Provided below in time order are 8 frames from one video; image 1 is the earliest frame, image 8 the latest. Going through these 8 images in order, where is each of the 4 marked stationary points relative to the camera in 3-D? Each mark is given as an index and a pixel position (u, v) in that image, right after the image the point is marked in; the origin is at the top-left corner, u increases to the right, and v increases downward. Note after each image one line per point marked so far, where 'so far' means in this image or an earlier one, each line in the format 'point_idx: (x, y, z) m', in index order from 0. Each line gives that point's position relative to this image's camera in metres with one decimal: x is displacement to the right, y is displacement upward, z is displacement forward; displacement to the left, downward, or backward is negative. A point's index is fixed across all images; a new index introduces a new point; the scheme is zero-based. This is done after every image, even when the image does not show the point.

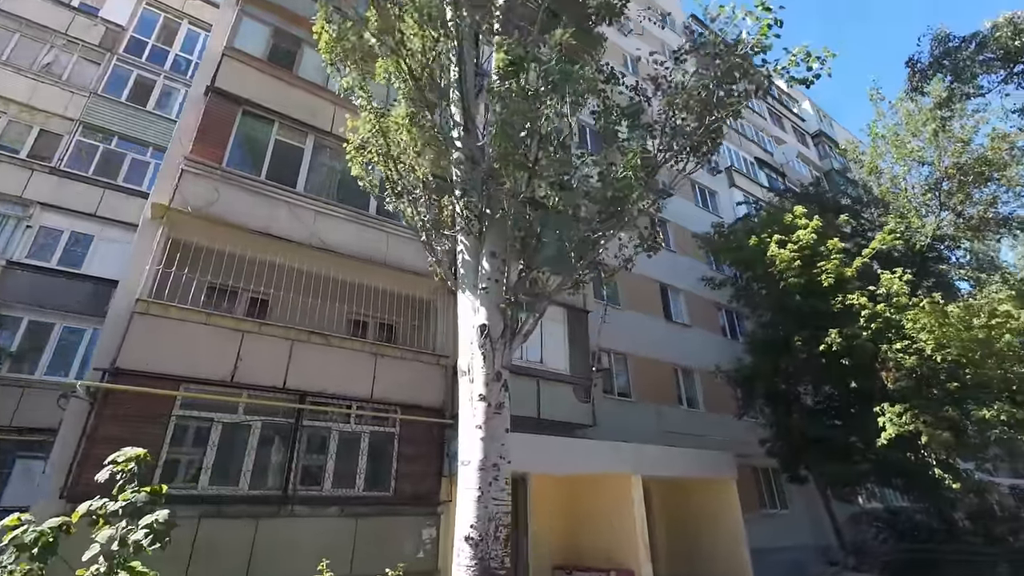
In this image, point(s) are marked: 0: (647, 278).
0: (+3.9, +0.3, +14.4) m
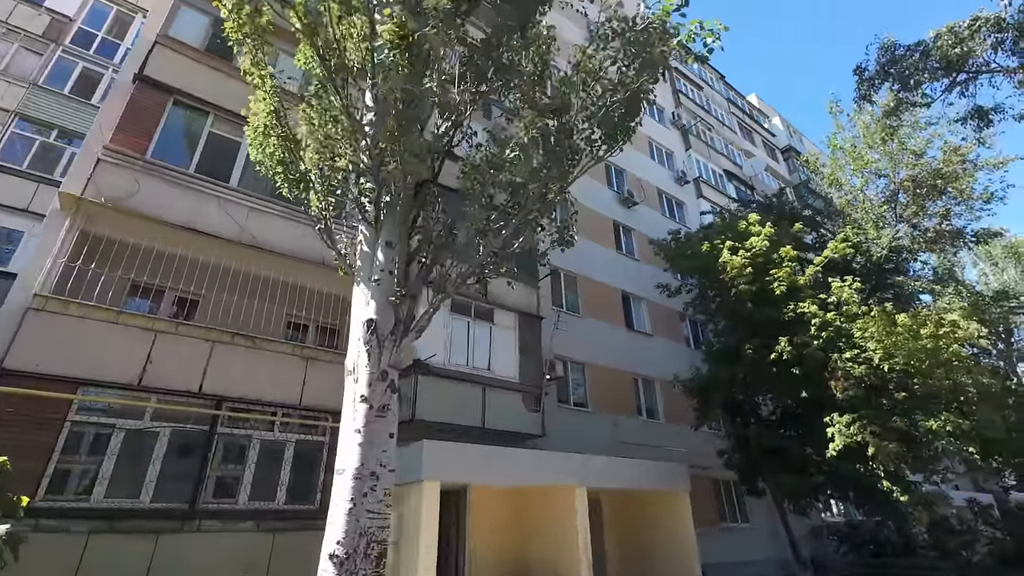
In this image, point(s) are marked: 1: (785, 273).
0: (+2.7, +0.1, +14.2) m
1: (+5.2, +0.3, +9.6) m
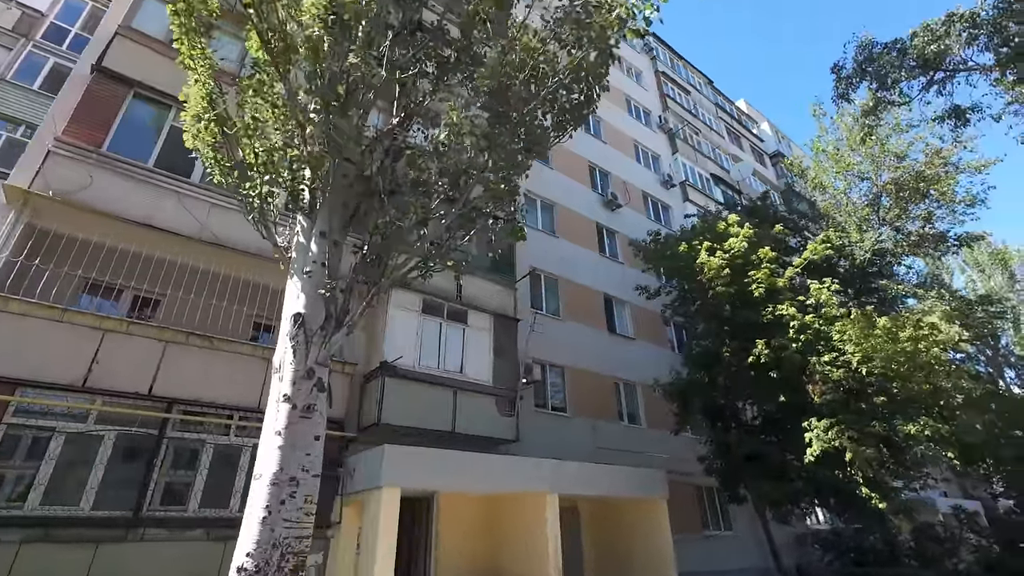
0: (+2.2, 0.0, +14.0) m
1: (+4.7, +0.2, +9.4) m
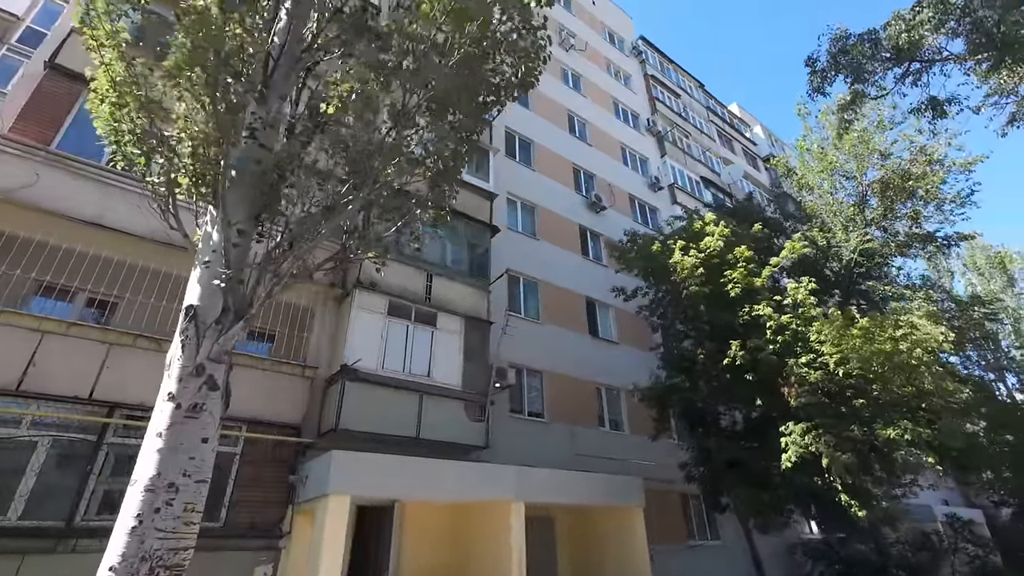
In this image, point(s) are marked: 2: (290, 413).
0: (+1.6, -0.1, +13.7) m
1: (+4.1, +0.2, +9.1) m
2: (-3.5, -2.0, +7.9) m
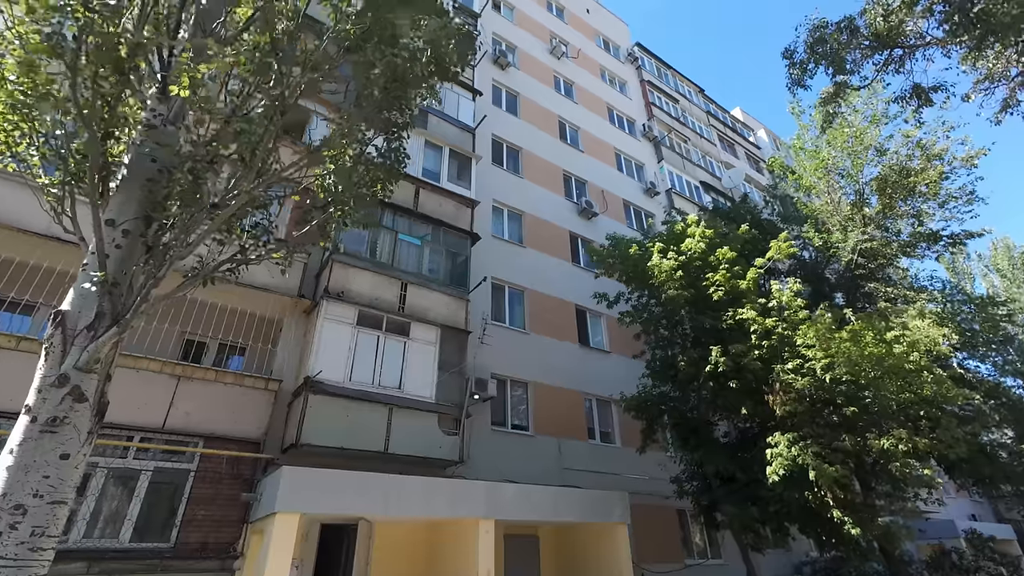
0: (+1.3, -0.3, +13.4) m
1: (+3.6, +0.2, +8.7) m
2: (-4.0, -2.1, +7.7) m
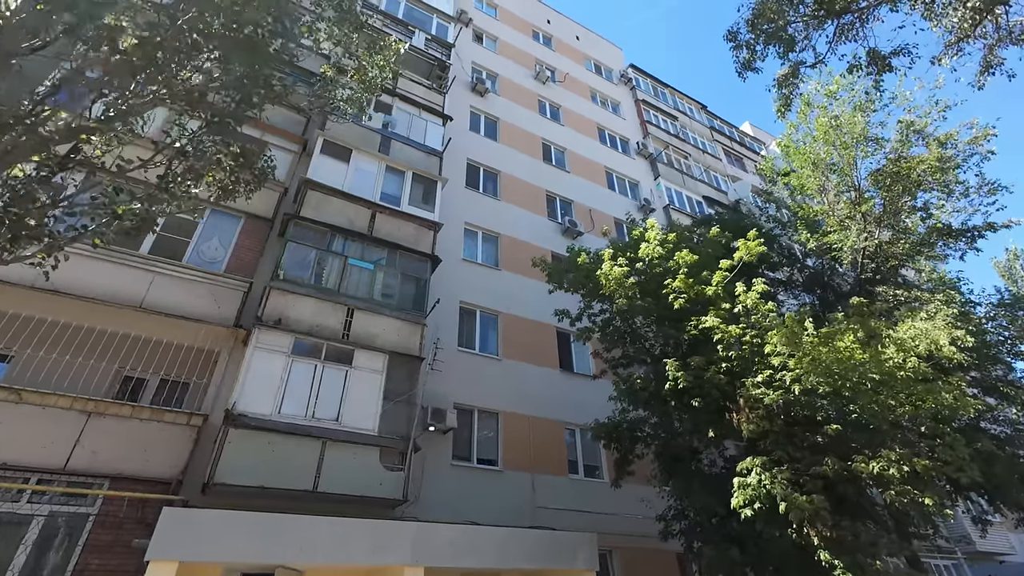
0: (+0.7, -0.9, +12.6) m
1: (+2.6, +0.1, +7.8) m
2: (-5.0, -2.6, +7.2) m
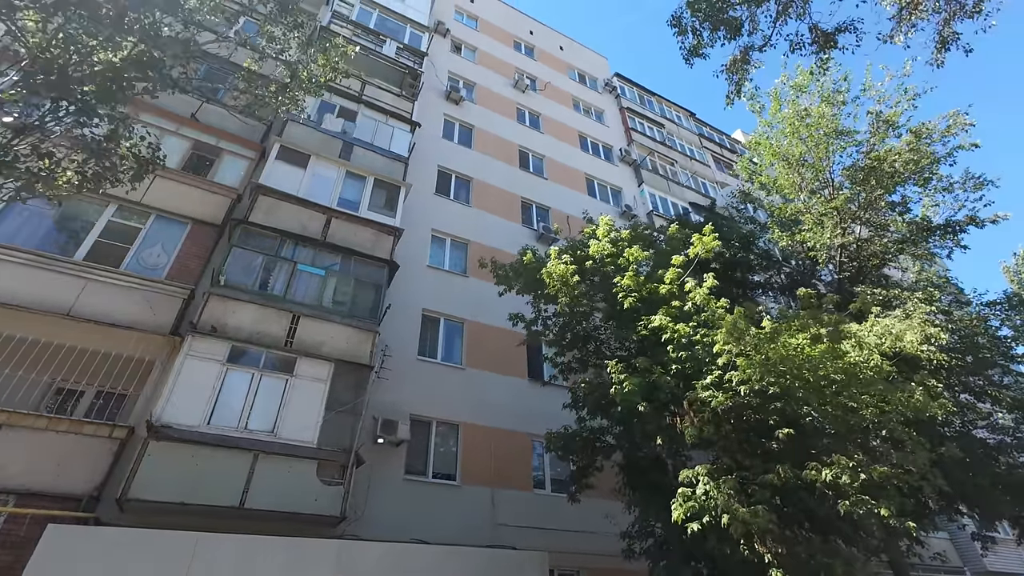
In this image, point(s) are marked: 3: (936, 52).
0: (-0.1, -1.0, +12.1) m
1: (+1.7, +0.1, +7.3) m
2: (-5.8, -2.6, +6.8) m
3: (+5.3, +2.9, +6.2) m
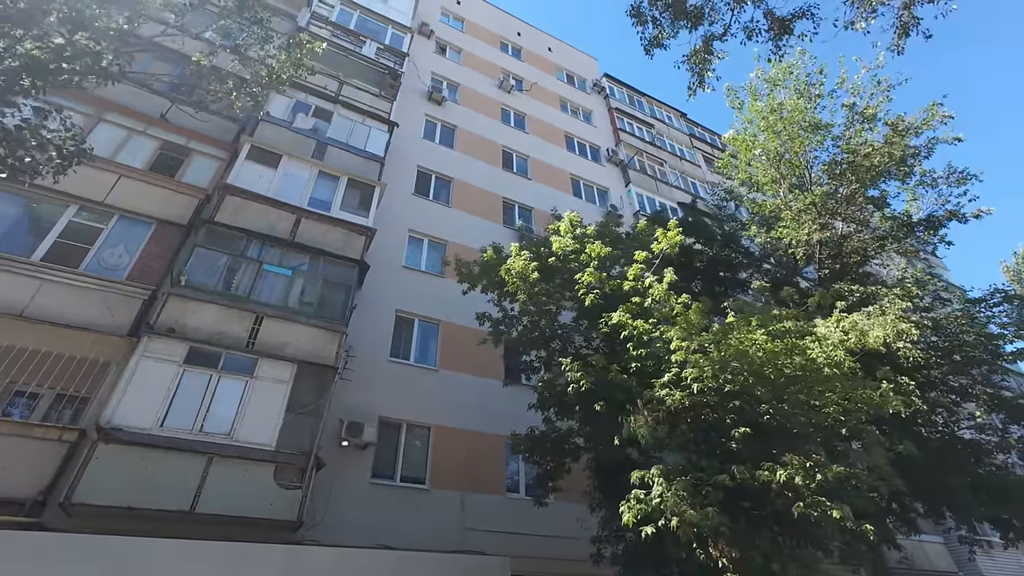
0: (-0.7, -1.0, +11.9) m
1: (+1.1, +0.2, +7.1) m
2: (-6.4, -2.6, +6.6) m
3: (+4.7, +3.0, +6.0) m
